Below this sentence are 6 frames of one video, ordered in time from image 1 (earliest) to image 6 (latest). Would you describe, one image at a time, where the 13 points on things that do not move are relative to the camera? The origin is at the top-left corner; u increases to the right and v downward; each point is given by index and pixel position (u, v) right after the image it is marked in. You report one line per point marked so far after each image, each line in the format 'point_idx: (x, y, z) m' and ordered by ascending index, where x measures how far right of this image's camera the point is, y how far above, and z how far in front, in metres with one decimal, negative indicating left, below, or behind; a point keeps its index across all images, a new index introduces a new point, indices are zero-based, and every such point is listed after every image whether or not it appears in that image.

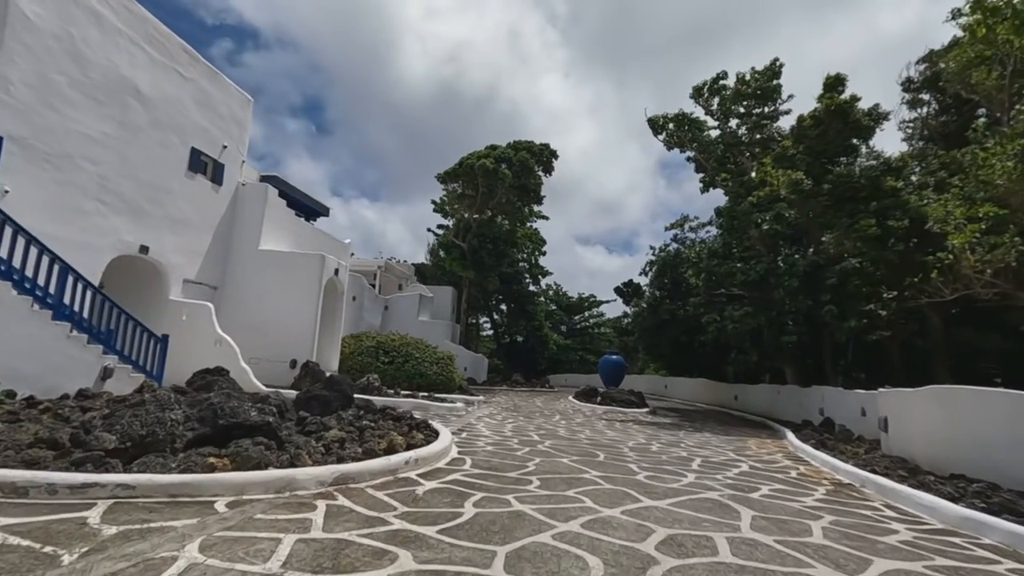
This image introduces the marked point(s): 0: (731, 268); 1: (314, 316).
0: (+7.3, +0.7, +17.8) m
1: (-5.0, -0.7, +13.4) m
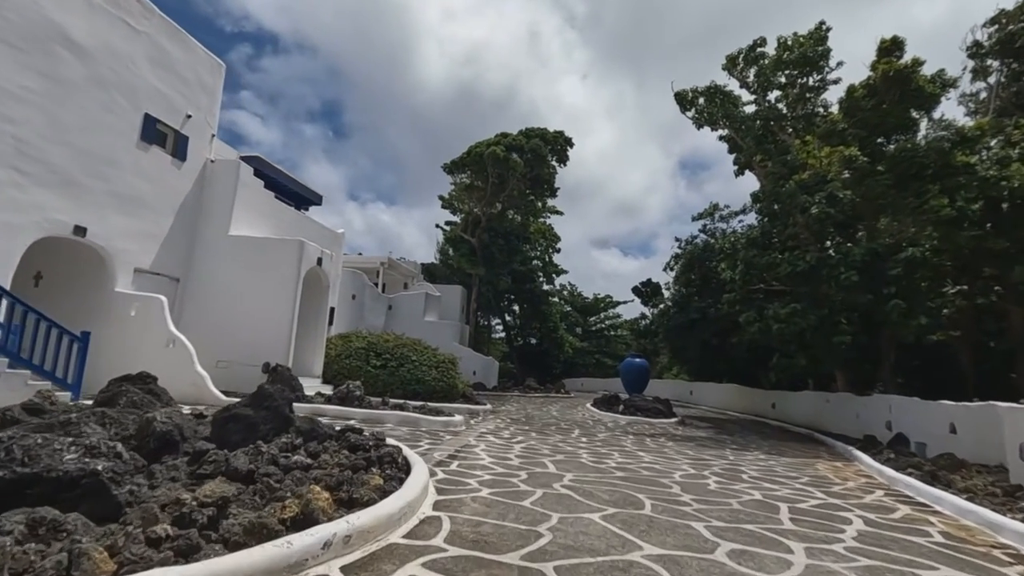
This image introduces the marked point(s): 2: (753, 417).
0: (+7.6, +0.8, +15.6) m
1: (-4.8, -0.5, +11.5) m
2: (+8.9, -4.7, +19.7) m
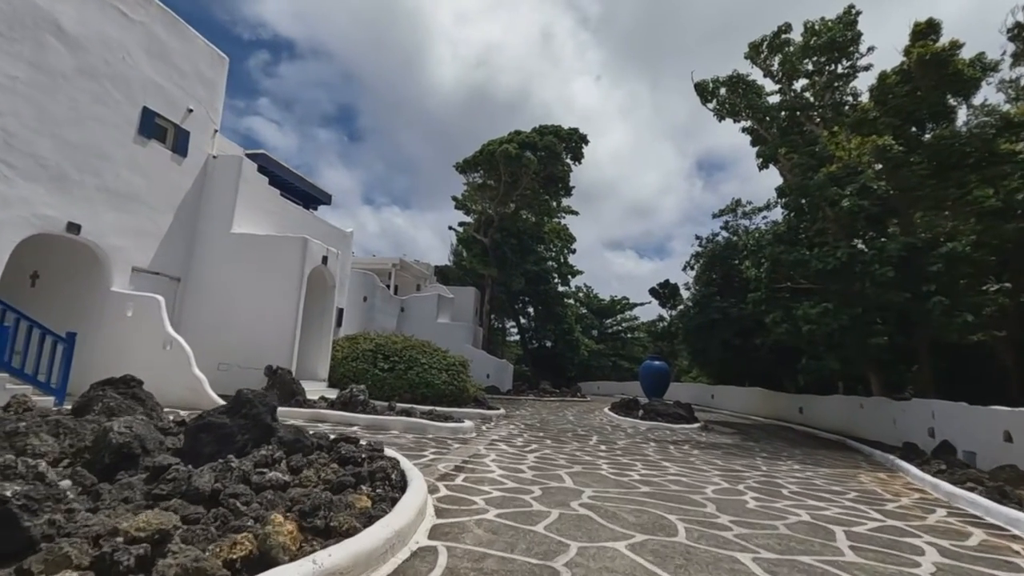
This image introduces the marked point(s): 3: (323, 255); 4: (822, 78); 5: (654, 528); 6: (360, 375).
0: (+8.0, +0.9, +14.8) m
1: (-4.5, -0.5, +11.0) m
2: (+9.4, -4.7, +18.8) m
3: (-4.2, +0.7, +11.9) m
4: (+9.4, +6.4, +16.2) m
5: (+1.1, -1.8, +4.0) m
6: (-3.5, -2.0, +12.1) m
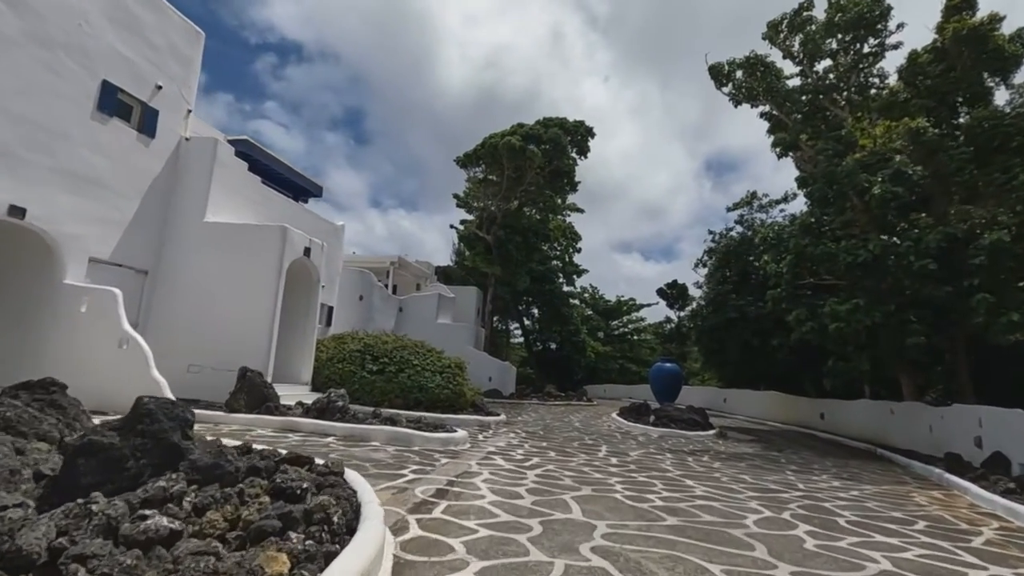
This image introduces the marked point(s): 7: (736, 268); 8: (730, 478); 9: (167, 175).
0: (+8.0, +1.0, +13.7) m
1: (-4.5, -0.4, +10.0) m
2: (+9.5, -4.6, +17.6) m
3: (-4.2, +0.8, +10.9) m
4: (+9.4, +6.5, +15.1) m
5: (+1.0, -1.6, +2.9) m
6: (-3.5, -1.9, +11.1) m
7: (+8.1, +0.7, +19.2) m
8: (+3.0, -2.6, +7.3) m
9: (-6.7, +2.2, +10.4) m
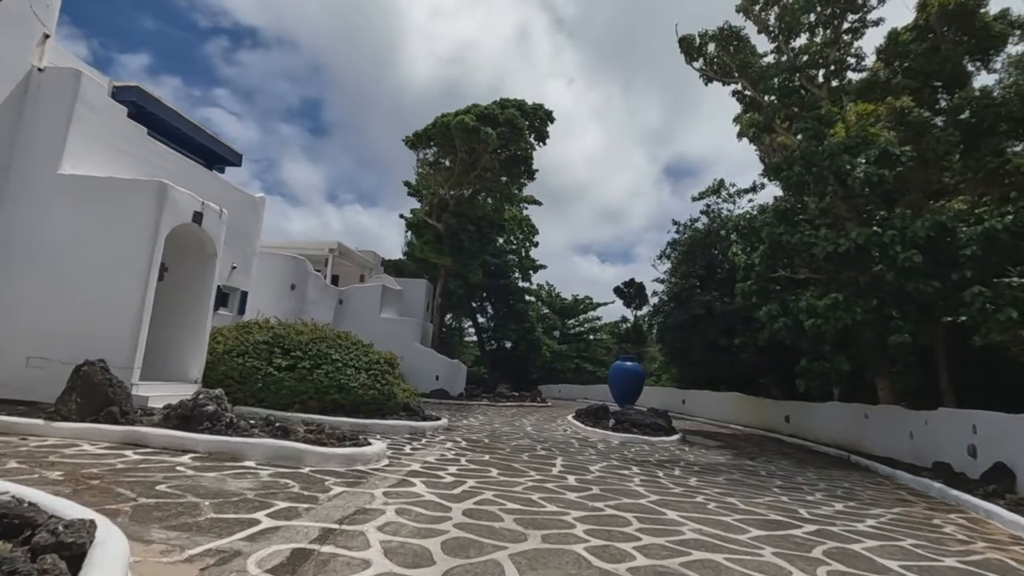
0: (+6.8, +1.2, +12.5) m
1: (-5.4, 0.0, +7.9) m
2: (+7.8, -4.5, +16.6) m
3: (-5.2, +1.3, +8.8) m
4: (+8.2, +6.6, +14.0) m
5: (+0.6, -1.3, +1.2) m
6: (-4.5, -1.5, +9.0) m
7: (+6.4, +0.9, +18.1) m
8: (+2.2, -2.3, +5.8) m
9: (-7.6, +2.7, +8.1) m
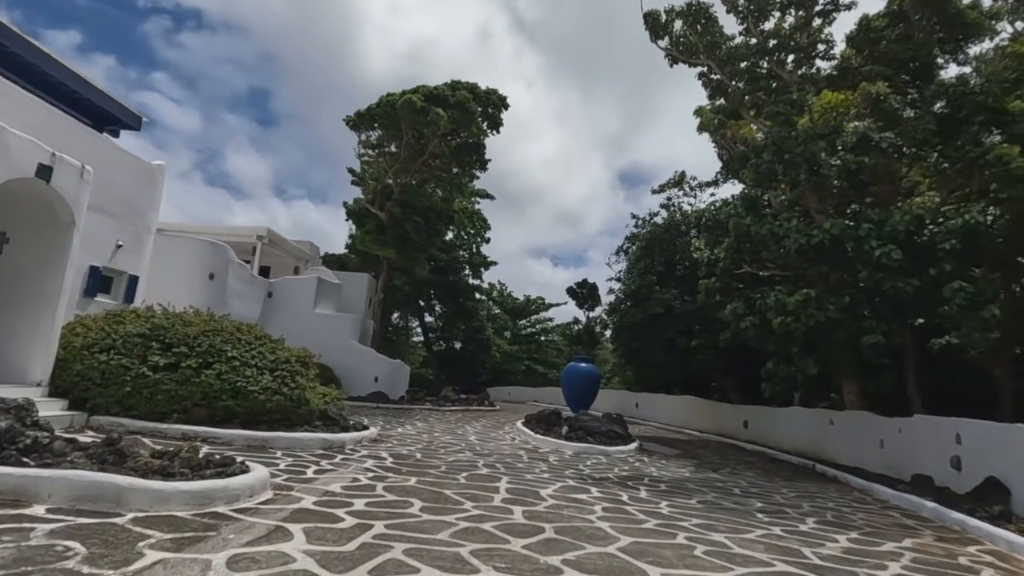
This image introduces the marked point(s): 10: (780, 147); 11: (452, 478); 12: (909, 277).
0: (+5.7, +1.3, +11.6) m
1: (-6.1, +0.3, +5.9) m
2: (+6.2, -4.4, +15.7) m
3: (-6.0, +1.6, +6.8) m
4: (+7.0, +6.7, +13.2) m
5: (+0.4, -1.1, -0.3) m
6: (-5.3, -1.2, +7.1) m
7: (+4.7, +1.0, +17.1) m
8: (+1.6, -2.1, +4.4) m
9: (-8.3, +3.0, +5.9) m
10: (+5.8, +3.1, +11.7) m
11: (-0.8, -2.3, +6.6) m
12: (+7.3, +0.2, +9.9) m
